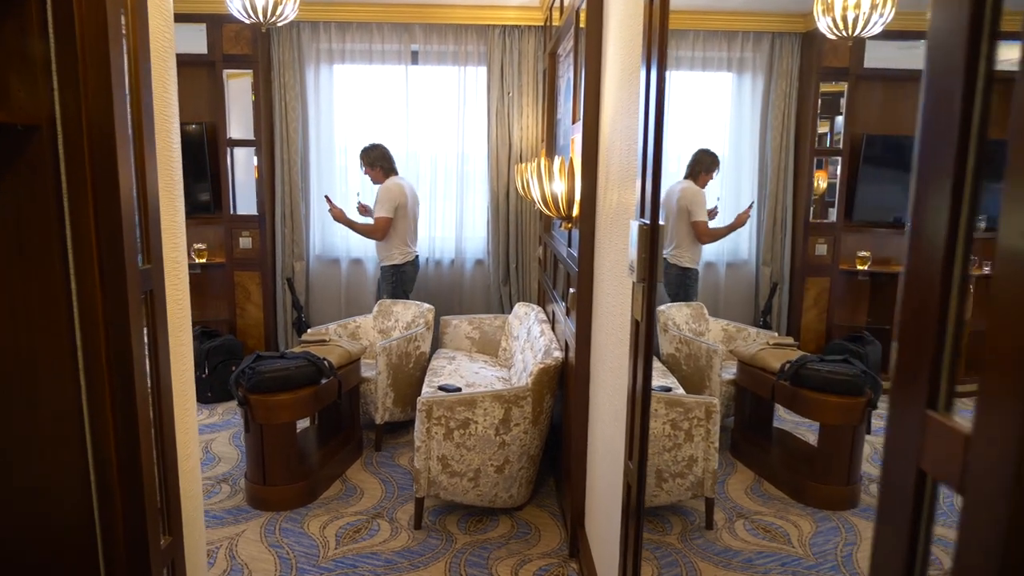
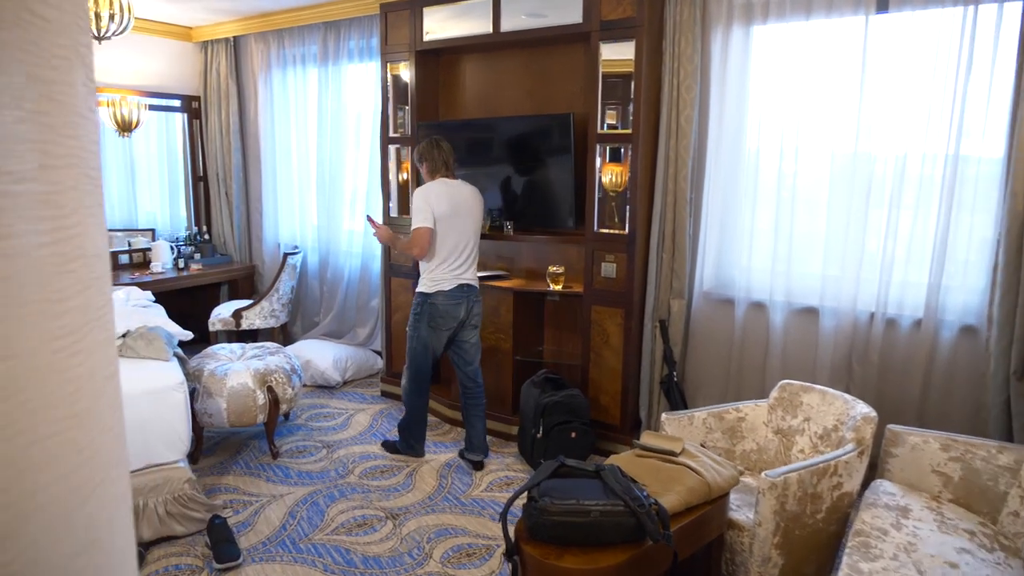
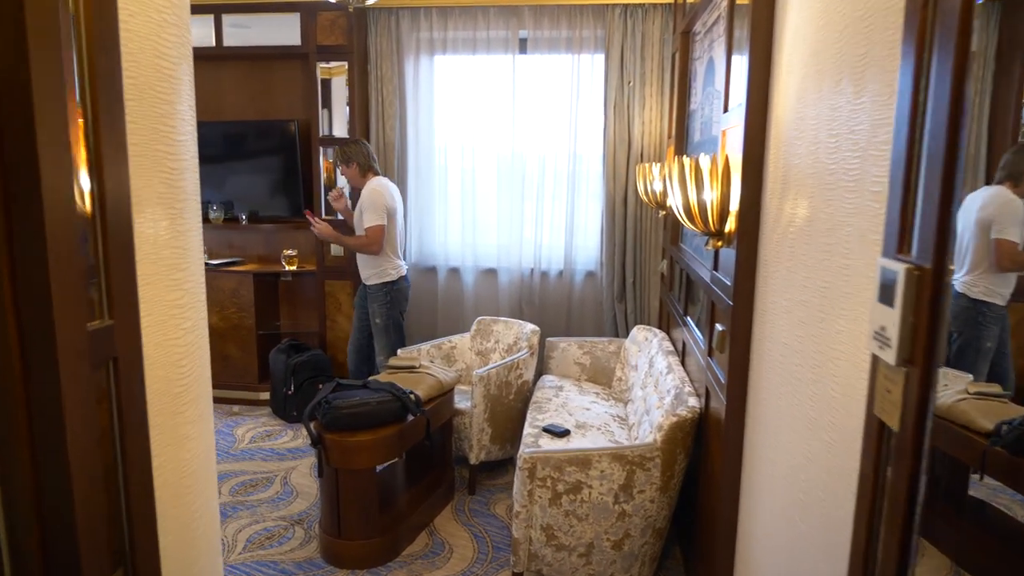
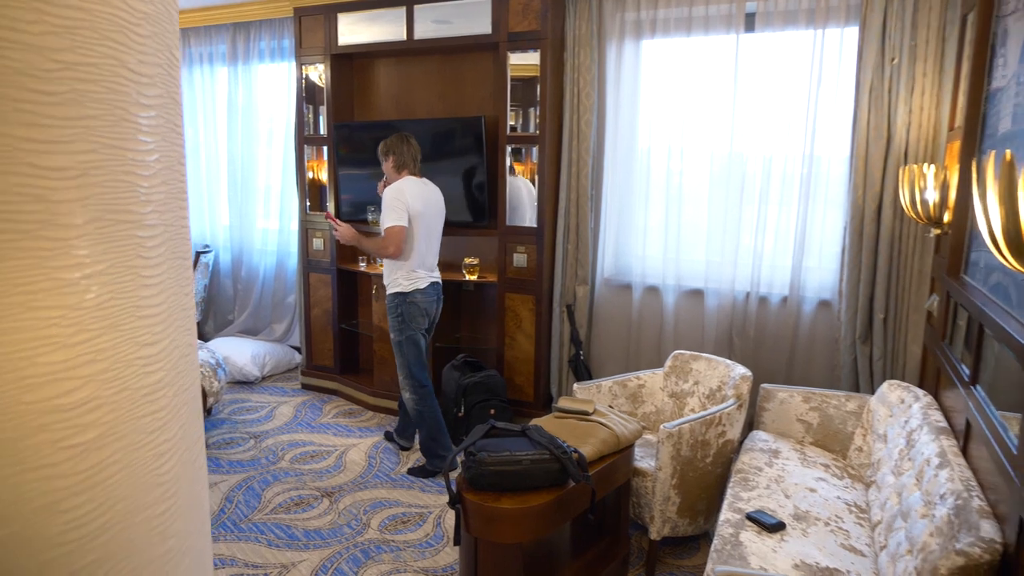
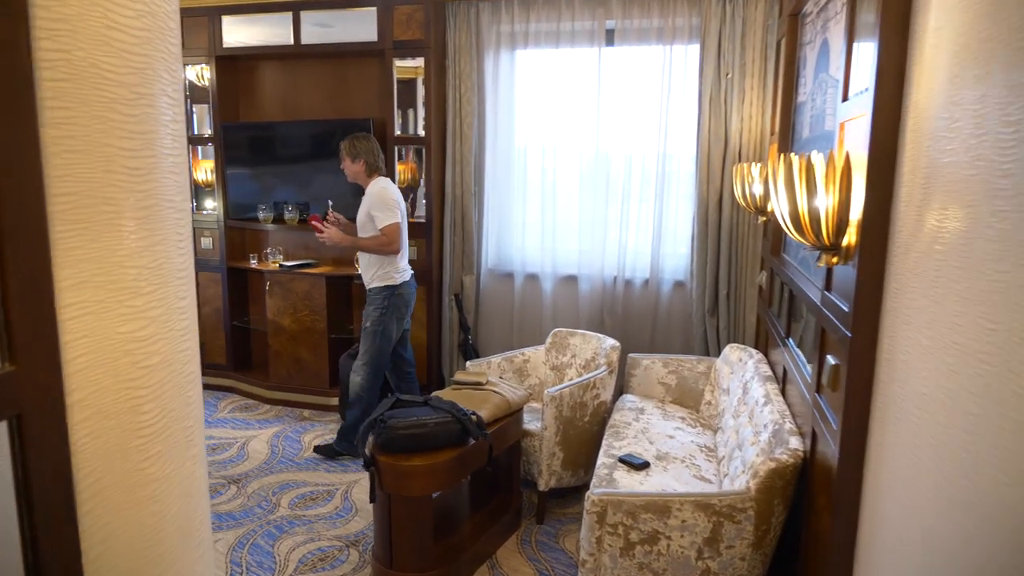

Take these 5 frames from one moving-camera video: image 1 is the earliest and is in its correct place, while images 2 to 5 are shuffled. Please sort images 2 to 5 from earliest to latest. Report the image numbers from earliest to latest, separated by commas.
3, 5, 4, 2
